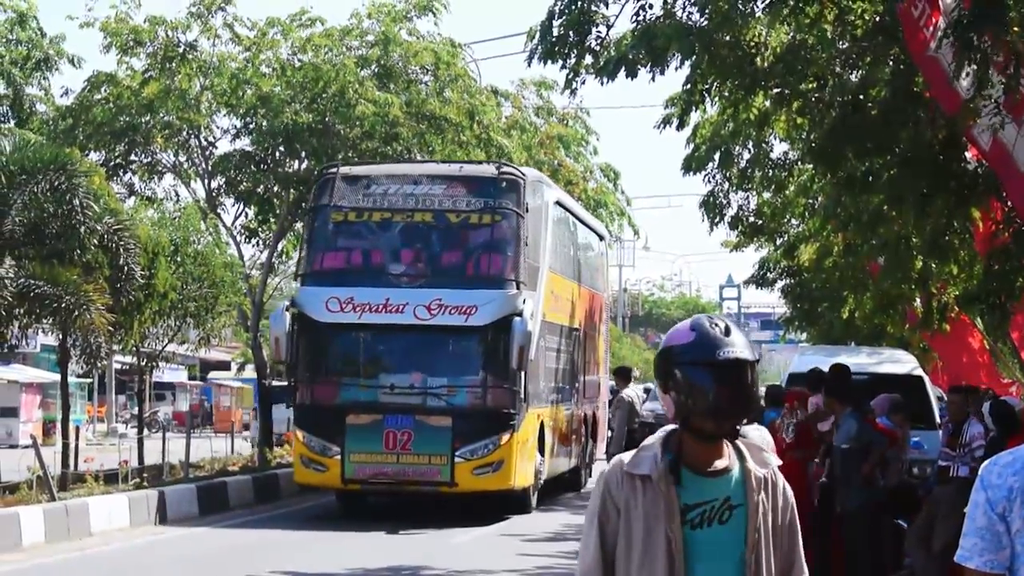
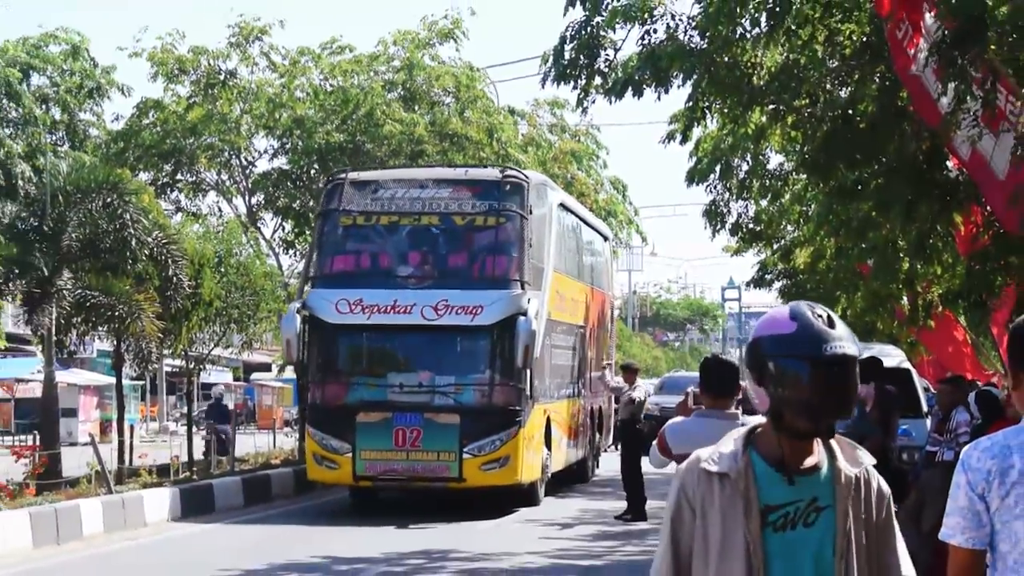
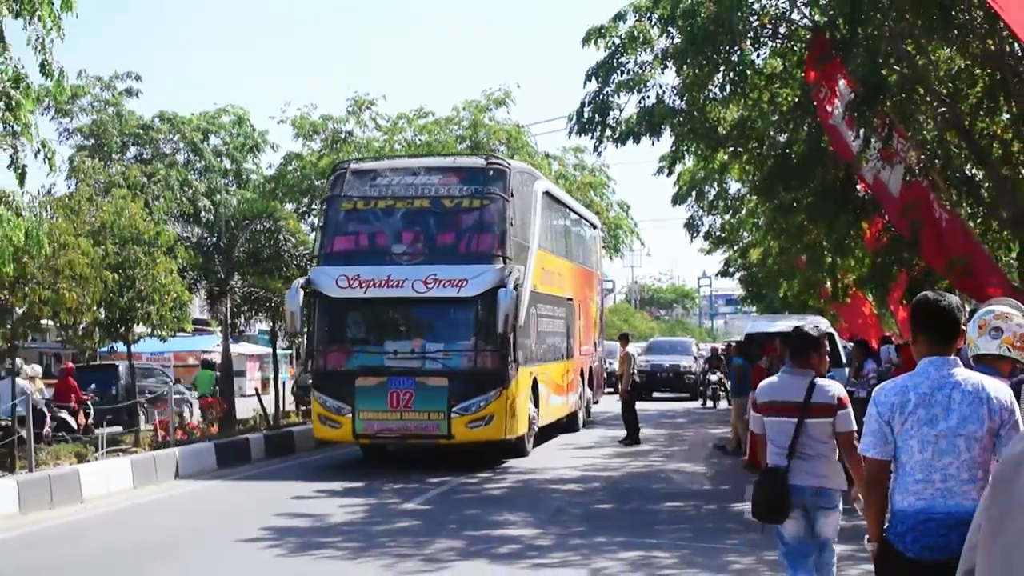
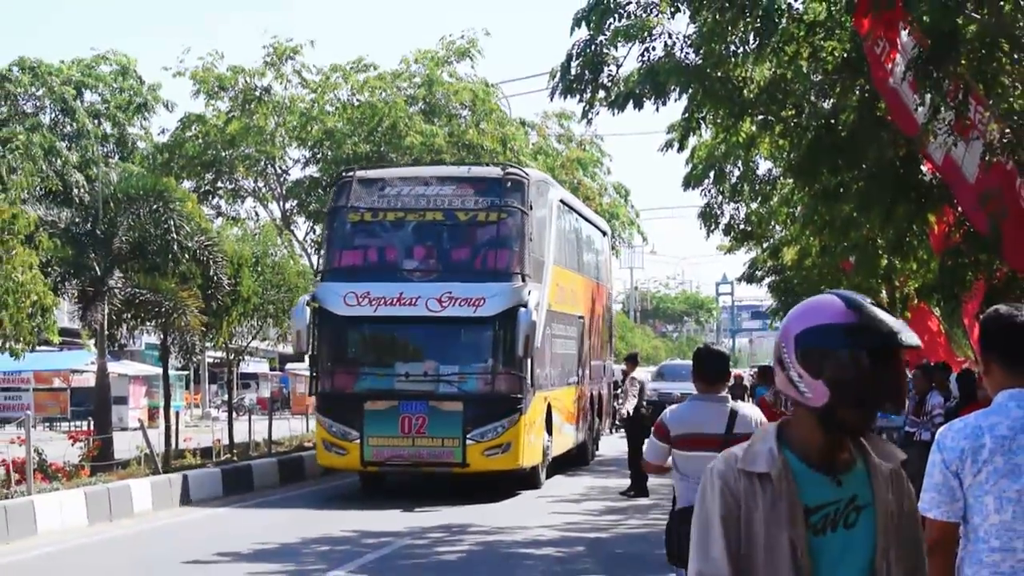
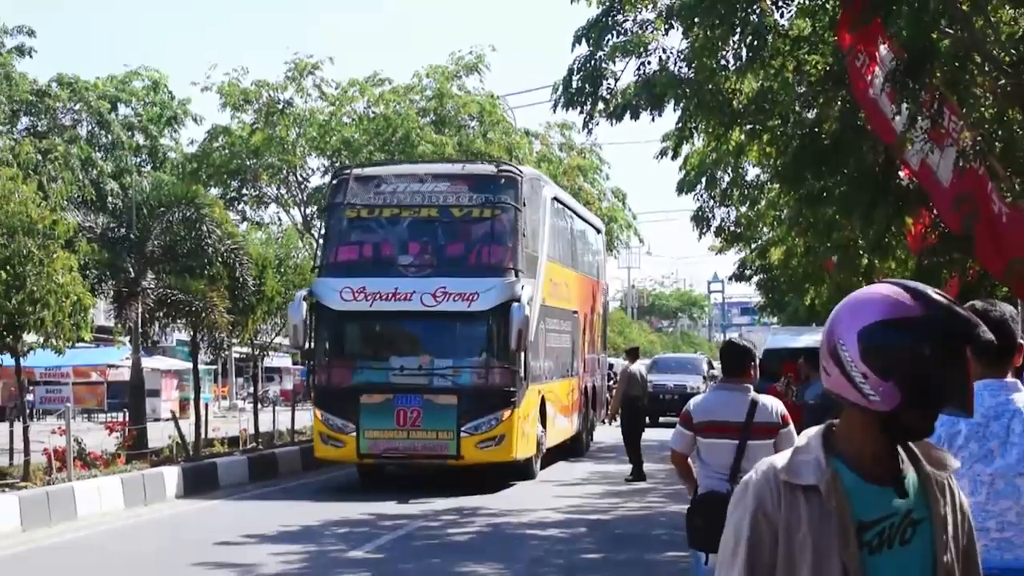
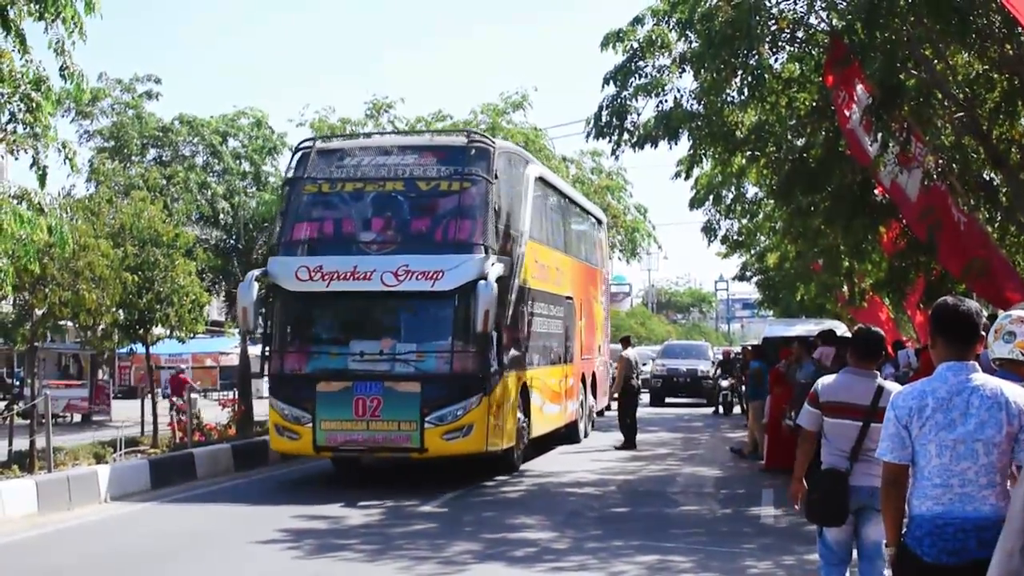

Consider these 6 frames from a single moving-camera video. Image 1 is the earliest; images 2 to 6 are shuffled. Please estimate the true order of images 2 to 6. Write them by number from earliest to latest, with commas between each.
2, 4, 5, 3, 6
